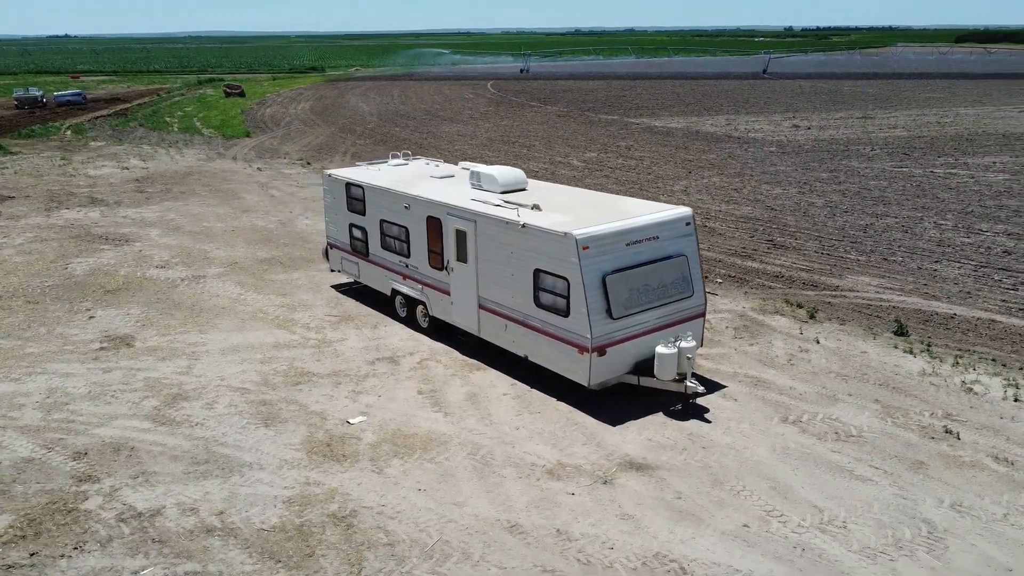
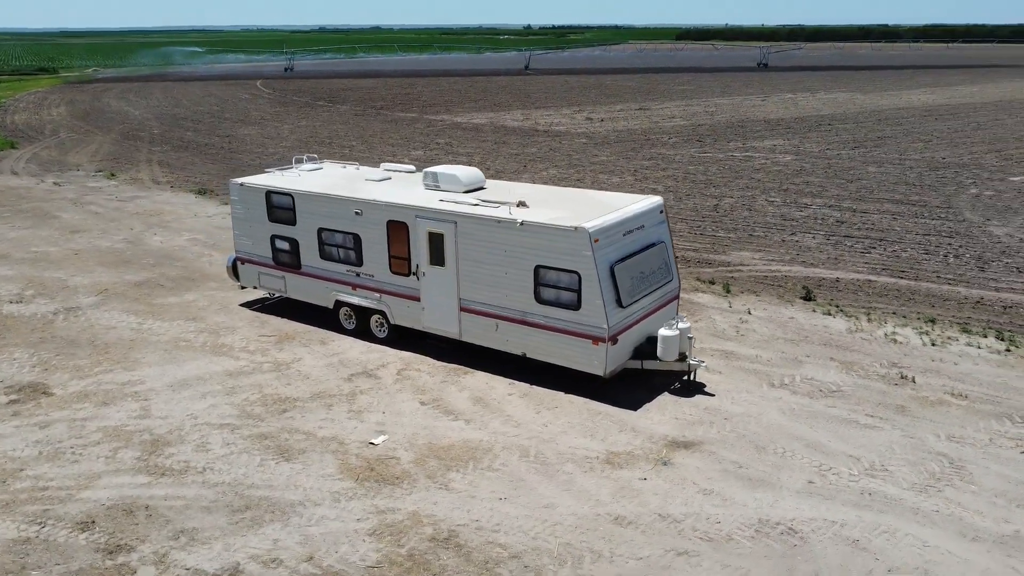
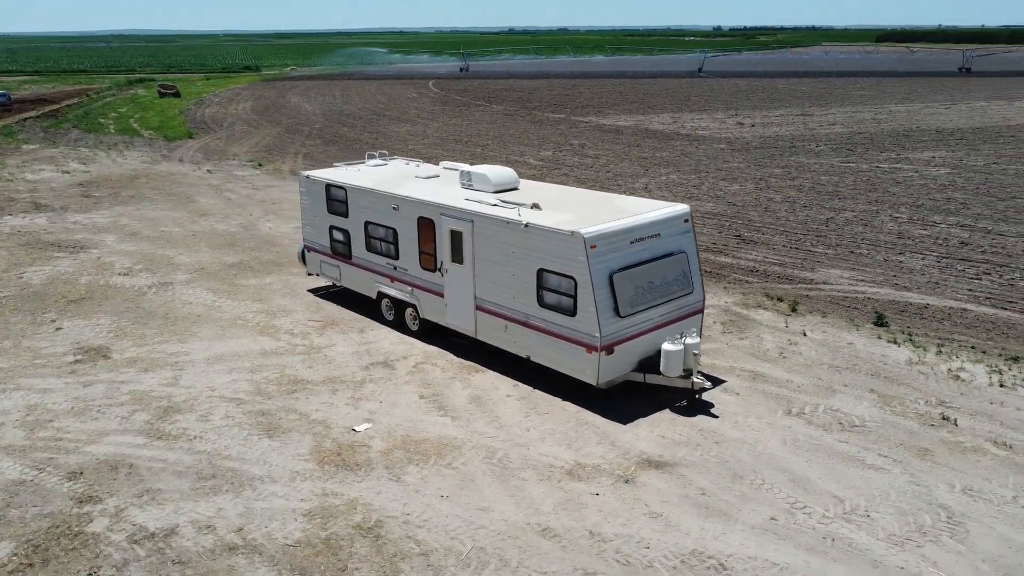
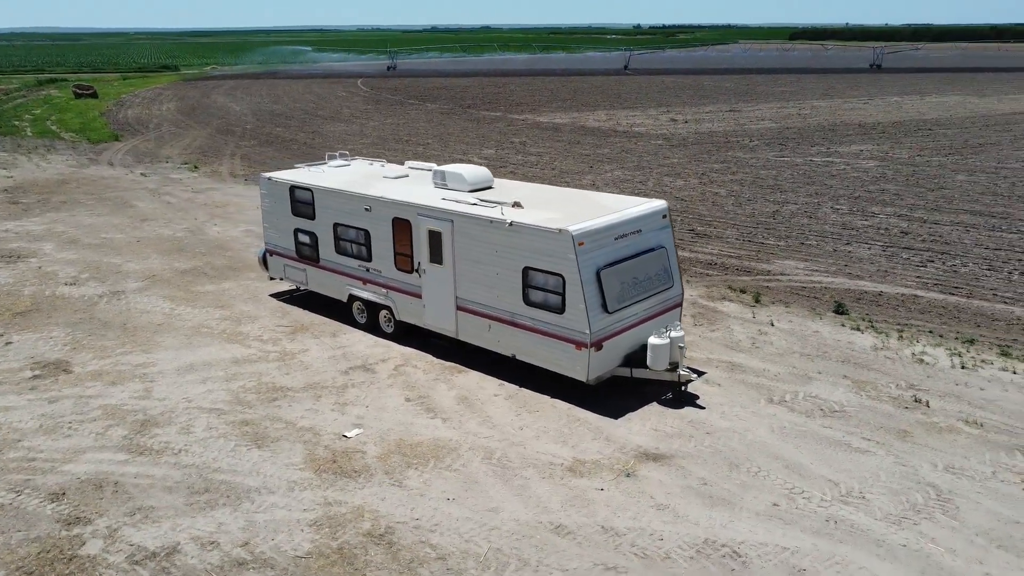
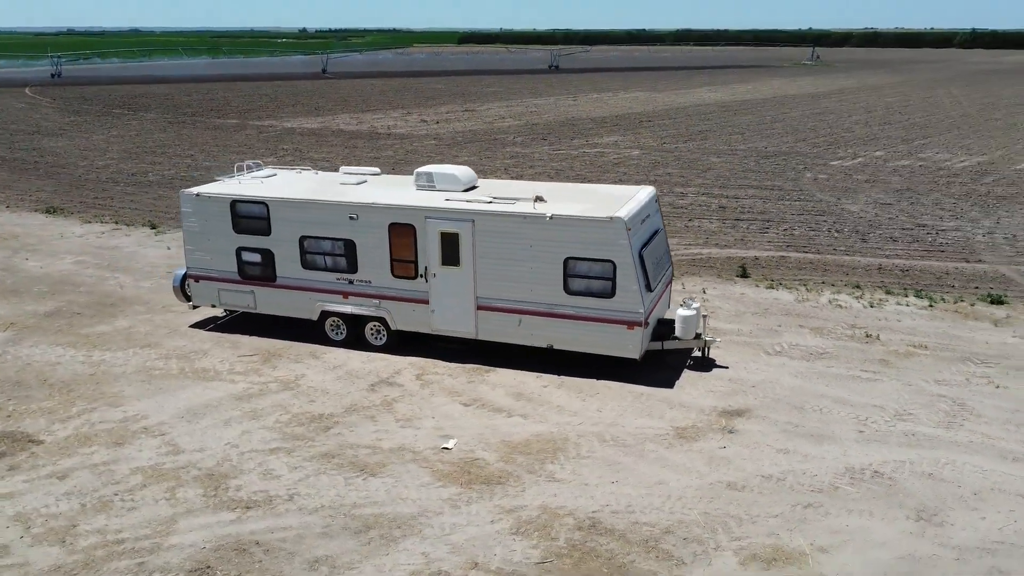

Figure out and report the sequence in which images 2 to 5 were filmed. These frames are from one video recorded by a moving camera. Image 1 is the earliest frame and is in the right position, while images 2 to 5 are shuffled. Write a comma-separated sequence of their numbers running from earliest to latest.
3, 4, 2, 5
